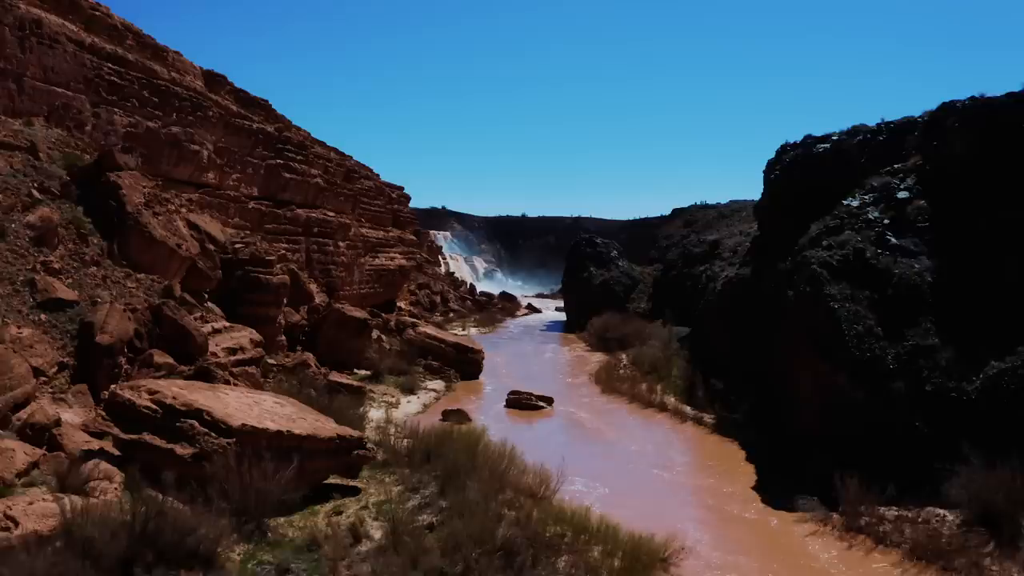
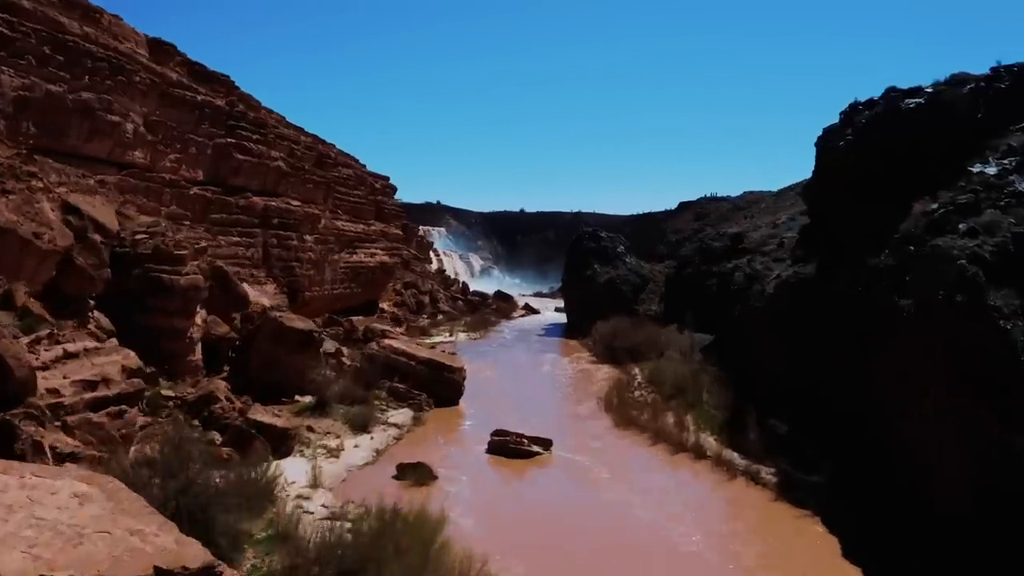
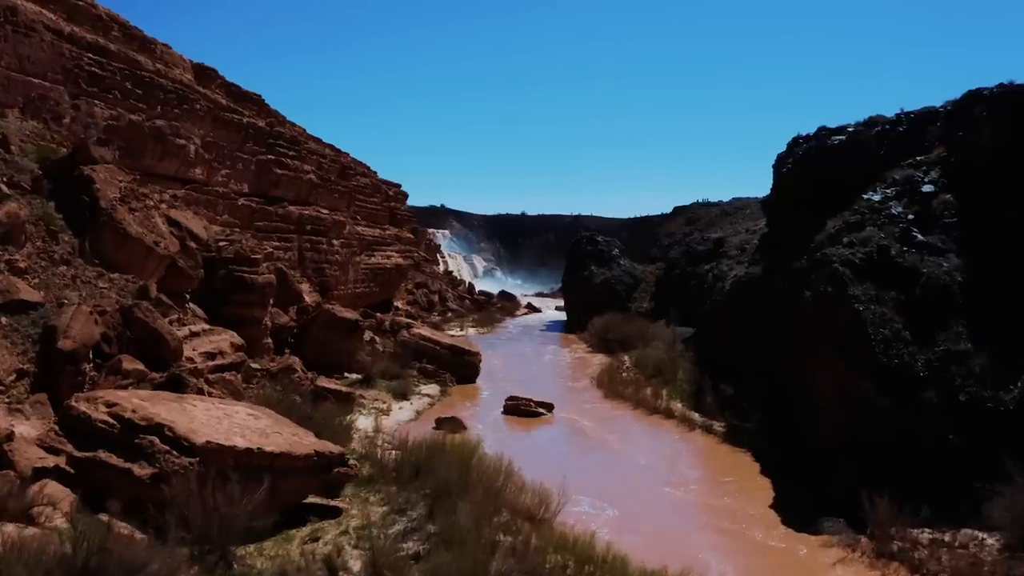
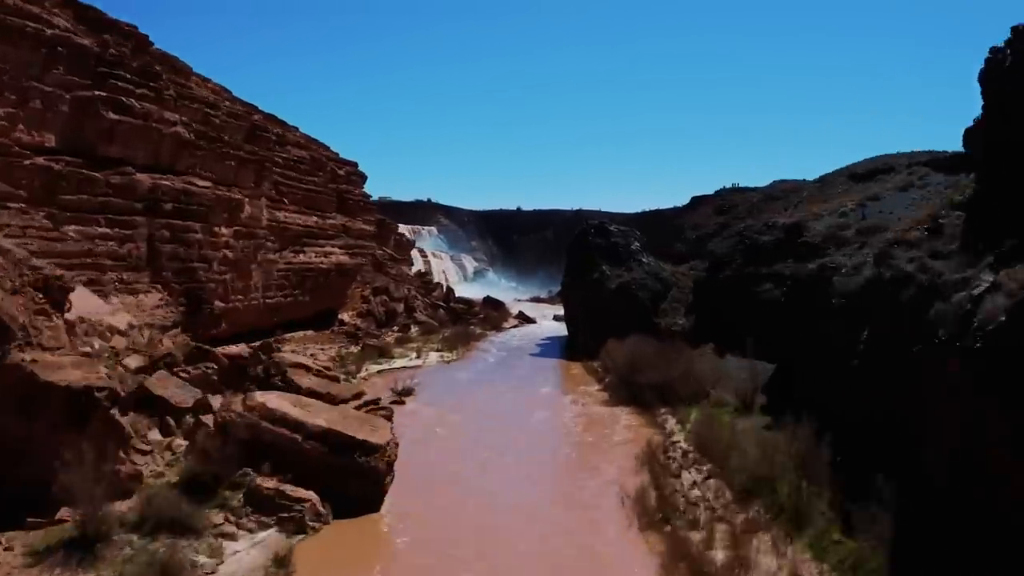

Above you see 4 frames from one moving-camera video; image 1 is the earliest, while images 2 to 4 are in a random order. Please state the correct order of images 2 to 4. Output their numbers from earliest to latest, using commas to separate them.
3, 2, 4
